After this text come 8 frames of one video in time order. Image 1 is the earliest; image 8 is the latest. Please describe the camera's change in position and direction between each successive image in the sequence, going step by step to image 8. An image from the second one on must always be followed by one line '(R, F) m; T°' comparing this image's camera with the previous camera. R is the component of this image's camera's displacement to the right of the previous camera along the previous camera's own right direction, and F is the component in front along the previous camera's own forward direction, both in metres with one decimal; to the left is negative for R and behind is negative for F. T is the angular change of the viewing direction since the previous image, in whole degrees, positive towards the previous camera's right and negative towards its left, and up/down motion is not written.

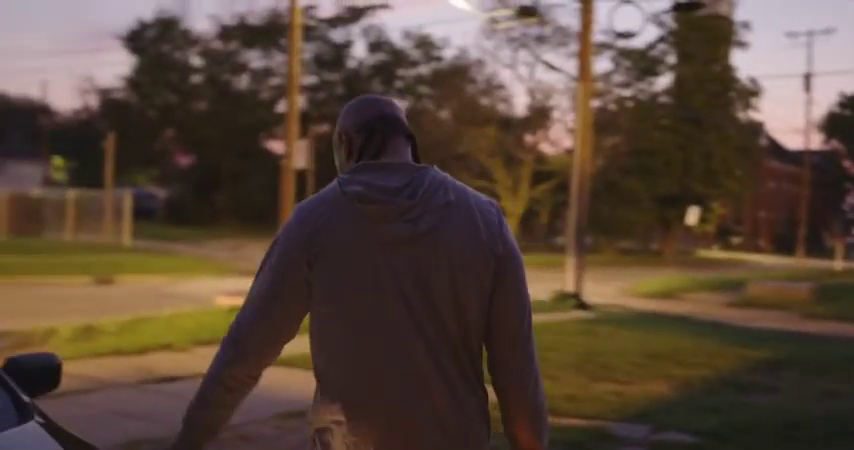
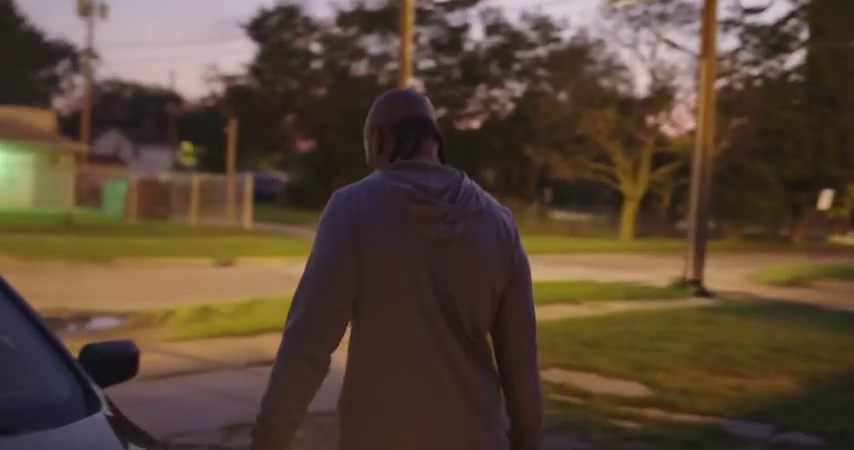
(+0.1, +0.3) m; -7°
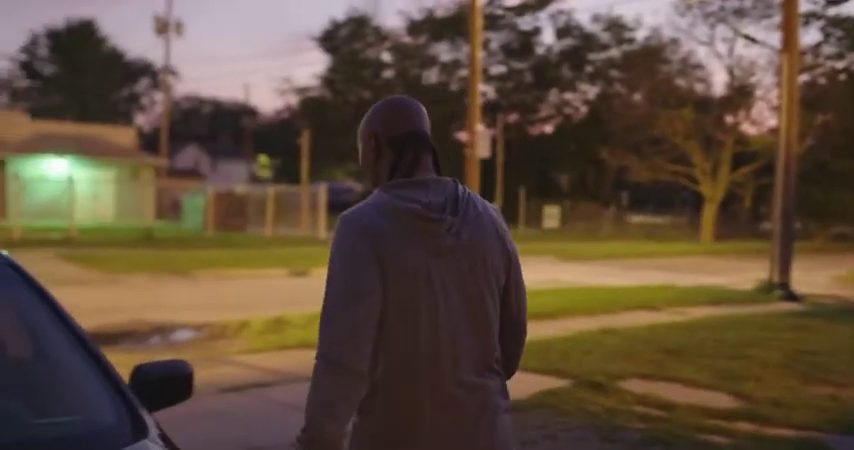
(0.0, +0.3) m; -5°
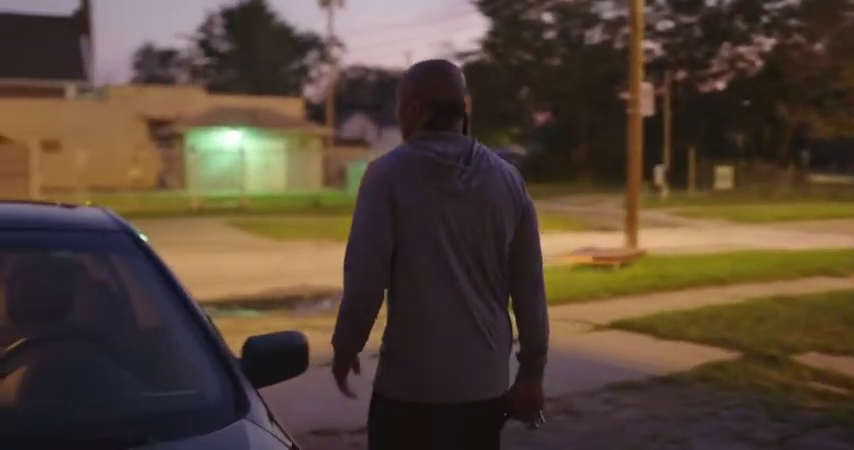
(+0.1, +0.4) m; -10°
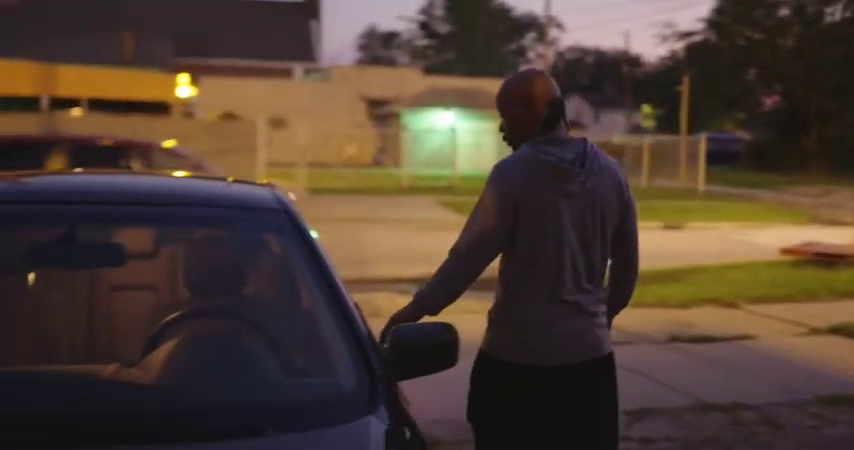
(+0.2, +0.3) m; -13°
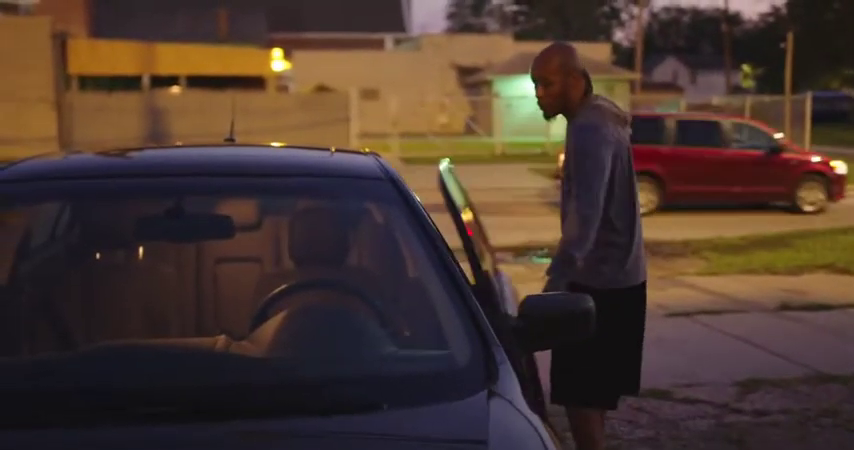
(-0.1, +0.1) m; -6°
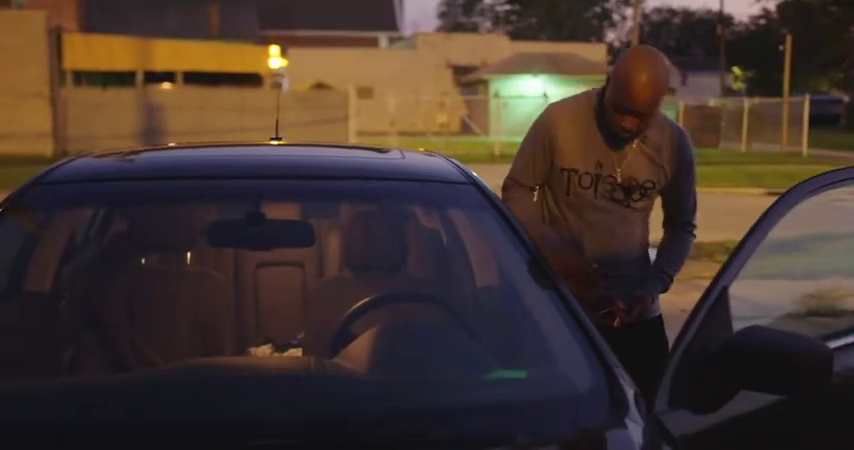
(-0.4, +0.3) m; +1°
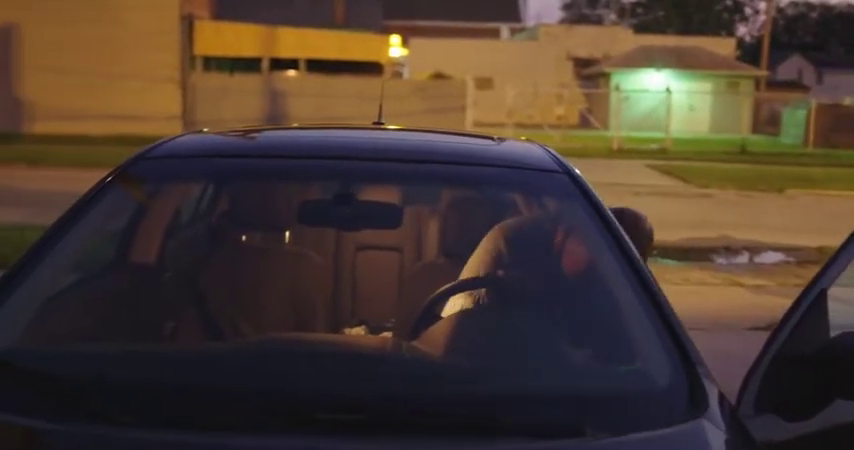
(+0.1, 0.0) m; -7°
